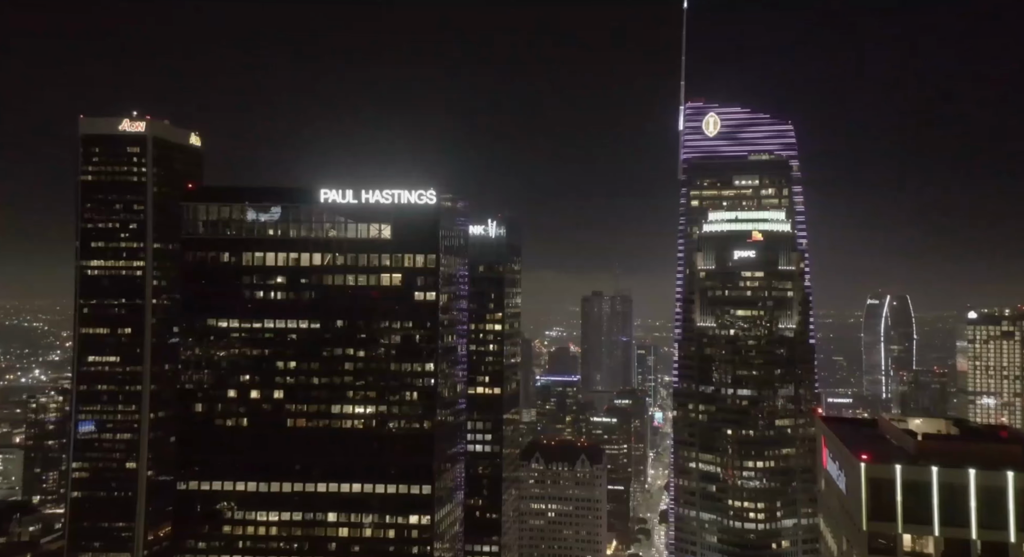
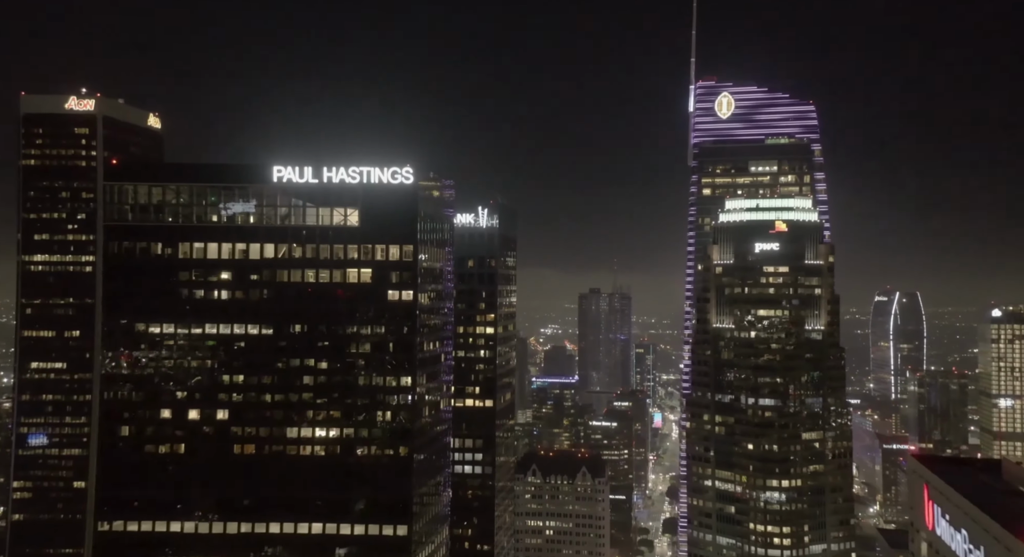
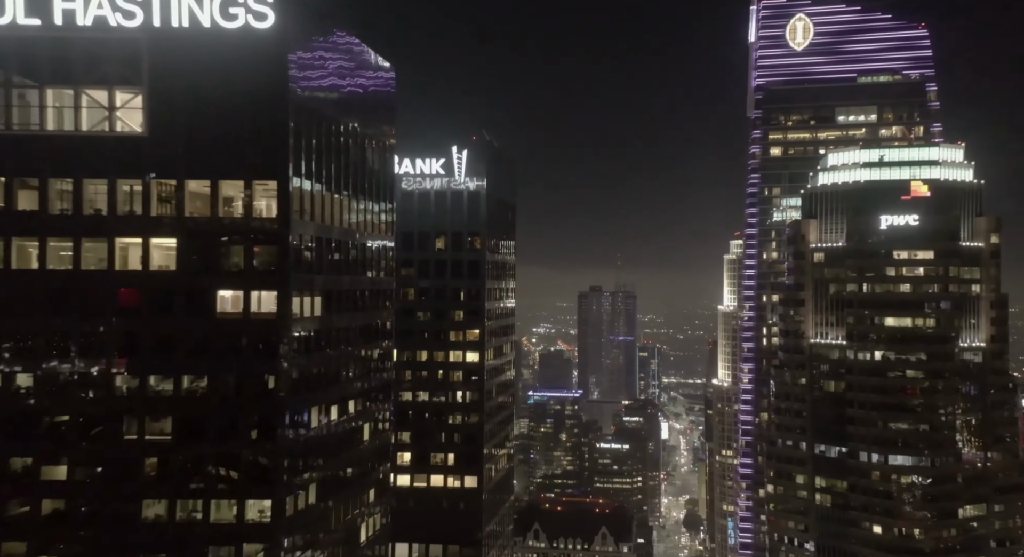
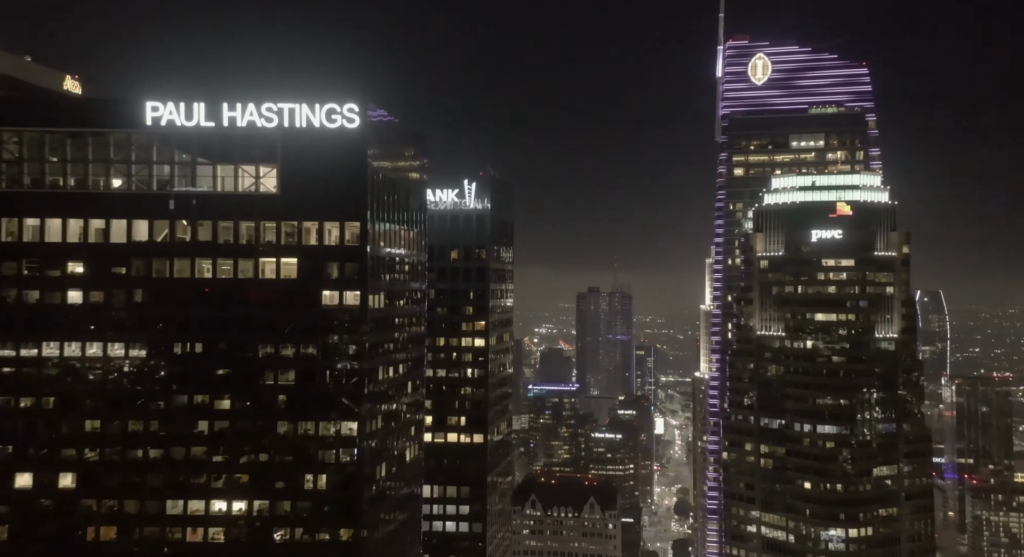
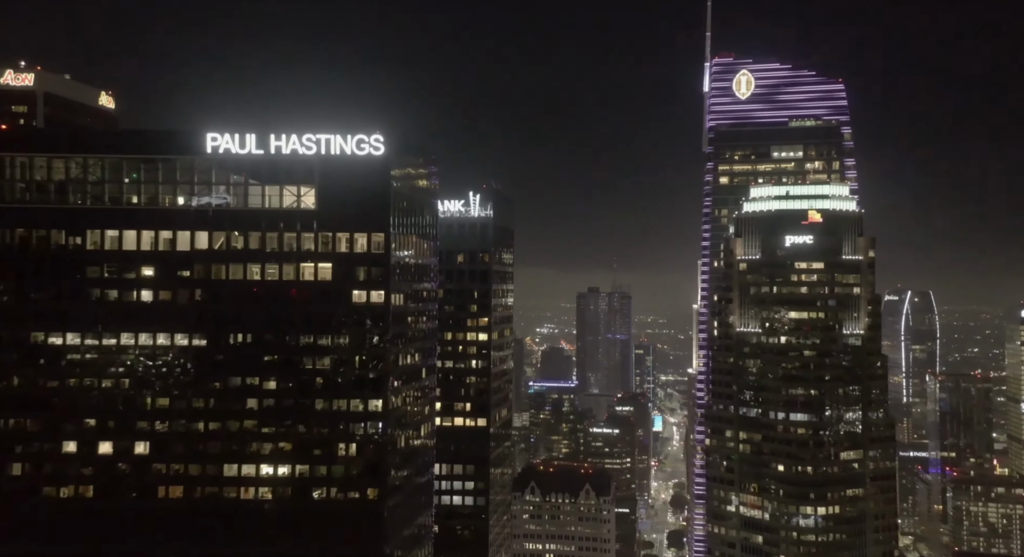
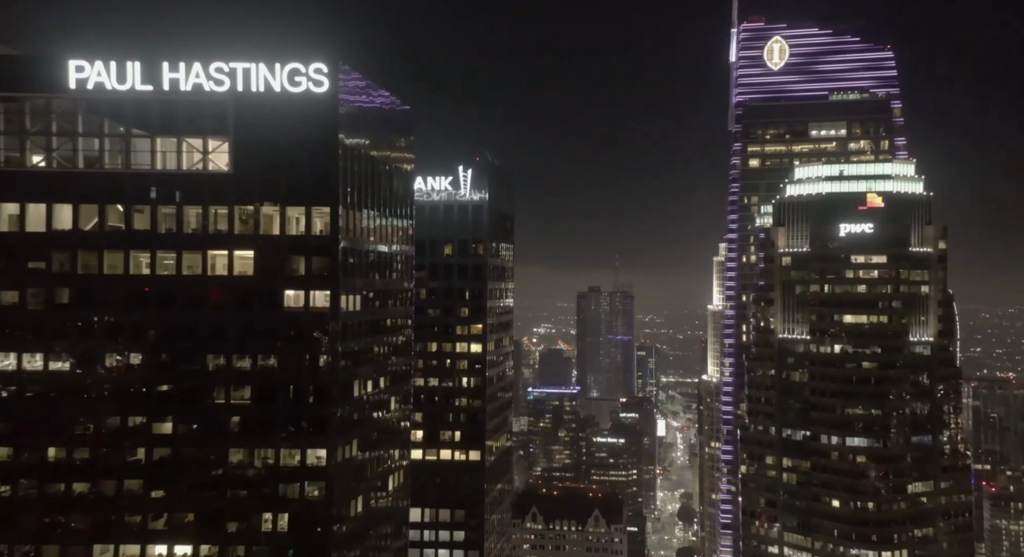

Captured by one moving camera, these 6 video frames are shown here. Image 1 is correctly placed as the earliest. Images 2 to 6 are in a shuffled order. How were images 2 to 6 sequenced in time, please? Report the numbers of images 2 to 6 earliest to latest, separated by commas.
2, 5, 4, 6, 3
